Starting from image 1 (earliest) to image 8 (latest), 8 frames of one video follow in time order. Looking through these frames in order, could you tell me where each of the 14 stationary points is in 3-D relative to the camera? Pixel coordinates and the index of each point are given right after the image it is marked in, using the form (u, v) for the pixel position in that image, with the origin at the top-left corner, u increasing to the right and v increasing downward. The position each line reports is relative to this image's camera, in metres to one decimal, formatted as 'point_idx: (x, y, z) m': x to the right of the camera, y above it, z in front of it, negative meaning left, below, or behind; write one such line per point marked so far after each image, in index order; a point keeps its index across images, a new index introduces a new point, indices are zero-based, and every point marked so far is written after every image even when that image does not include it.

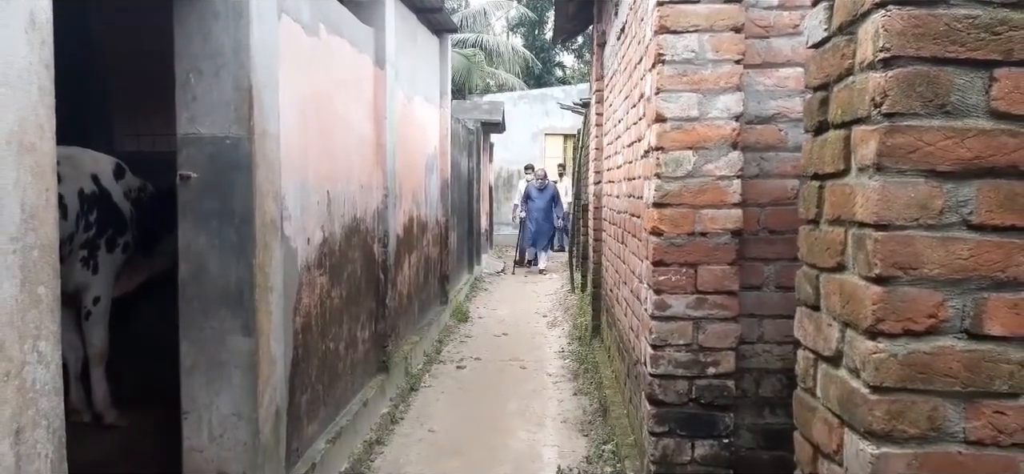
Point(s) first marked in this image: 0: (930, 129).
0: (+0.7, +0.2, +1.4) m
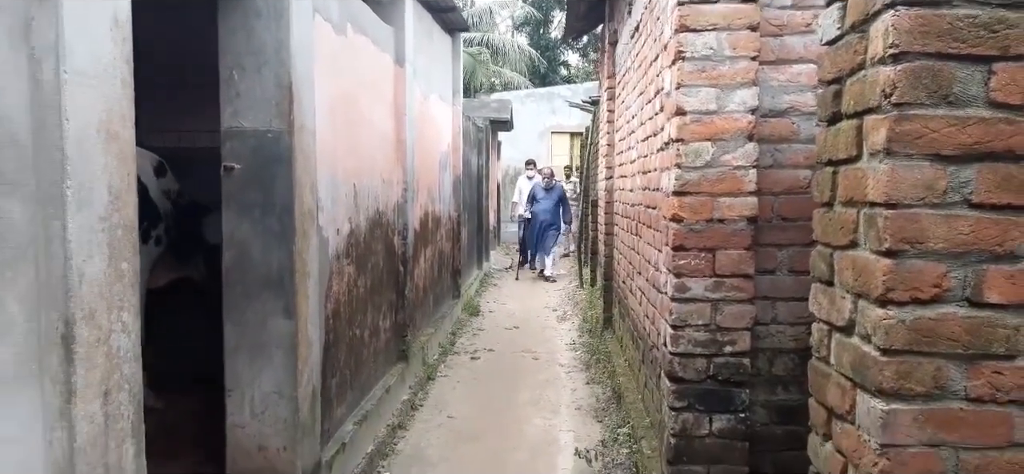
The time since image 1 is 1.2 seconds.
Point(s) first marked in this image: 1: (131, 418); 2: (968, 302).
0: (+0.8, +0.2, +1.5) m
1: (-0.8, -0.4, +1.8) m
2: (+0.8, -0.1, +1.5) m
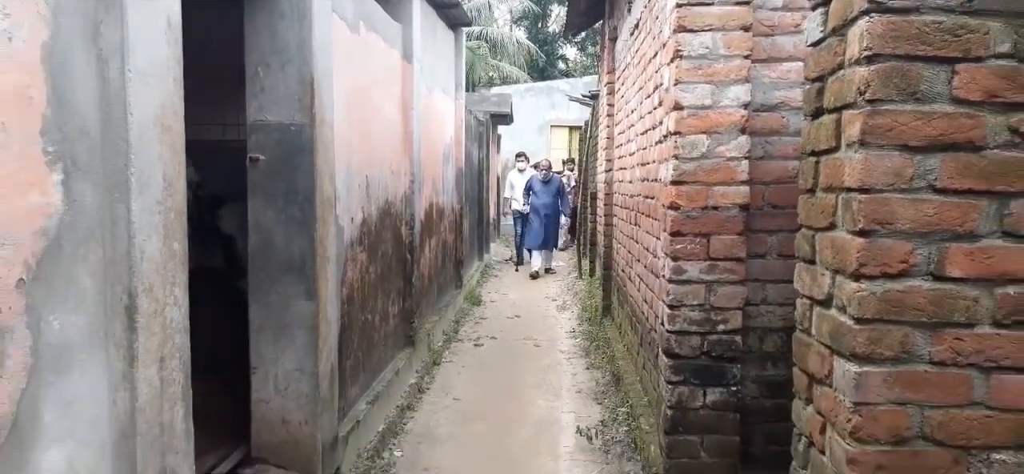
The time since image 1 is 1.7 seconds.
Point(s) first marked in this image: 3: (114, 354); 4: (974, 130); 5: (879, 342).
0: (+0.8, +0.3, +1.7) m
1: (-0.8, -0.3, +2.0) m
2: (+0.9, -0.1, +1.7) m
3: (-0.9, -0.2, +1.8) m
4: (+0.9, +0.2, +1.7) m
5: (+0.8, -0.2, +1.7) m
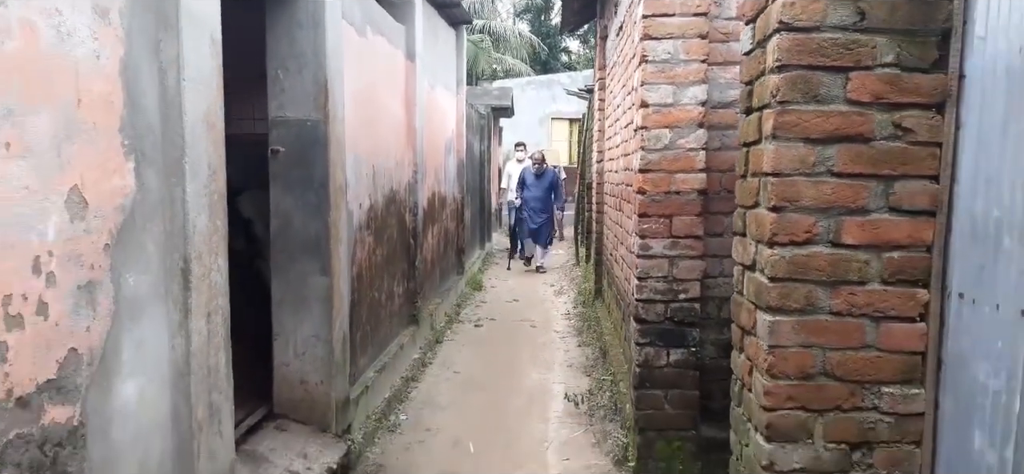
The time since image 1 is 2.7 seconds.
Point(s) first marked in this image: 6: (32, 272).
0: (+0.7, +0.3, +2.1) m
1: (-0.9, -0.3, +2.5) m
2: (+0.8, 0.0, +2.1) m
3: (-0.9, -0.2, +2.2) m
4: (+0.9, +0.3, +2.1) m
5: (+0.7, -0.2, +2.1) m
6: (-1.0, -0.1, +1.7) m
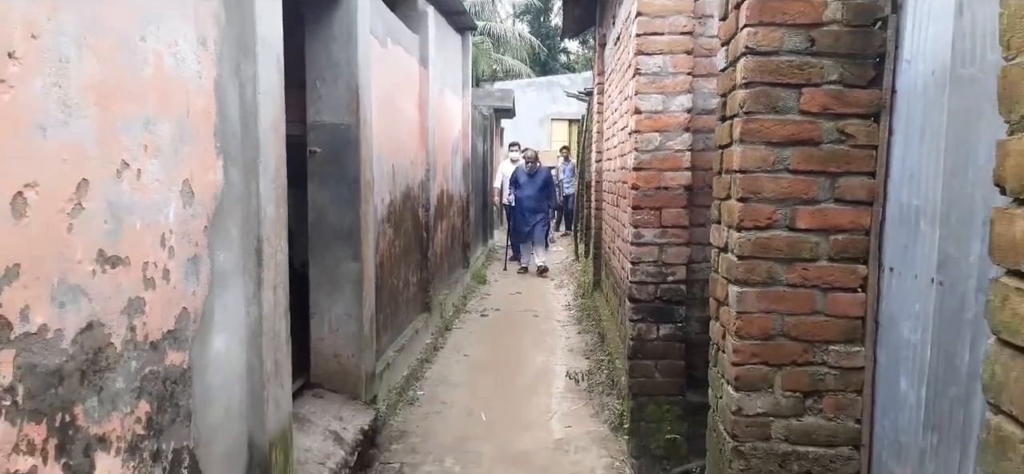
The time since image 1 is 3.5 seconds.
0: (+0.8, +0.4, +2.6) m
1: (-0.8, -0.2, +2.9) m
2: (+0.9, 0.0, +2.6) m
3: (-0.9, -0.1, +2.7) m
4: (+0.9, +0.3, +2.6) m
5: (+0.8, -0.1, +2.6) m
6: (-0.9, 0.0, +2.1) m
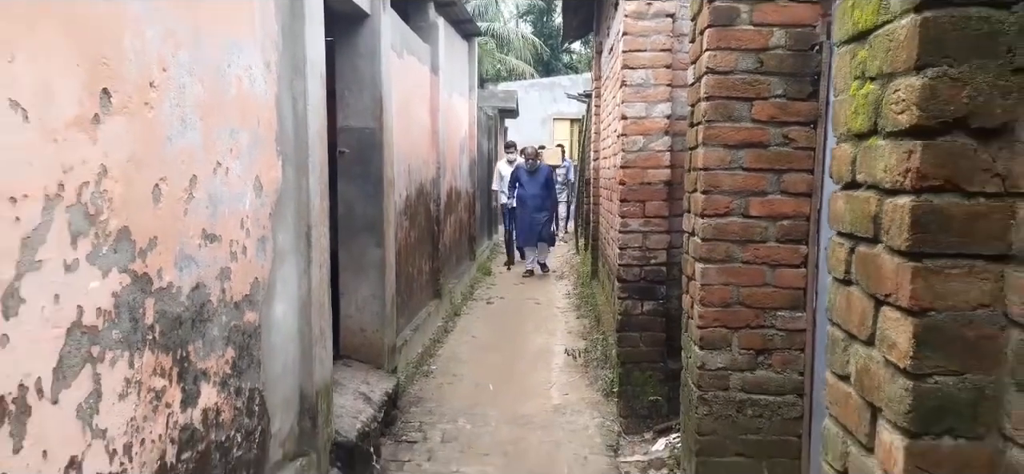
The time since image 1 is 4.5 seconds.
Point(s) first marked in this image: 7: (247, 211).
0: (+0.8, +0.4, +3.2) m
1: (-0.8, -0.2, +3.5) m
2: (+0.9, +0.1, +3.2) m
3: (-0.8, -0.1, +3.3) m
4: (+1.0, +0.4, +3.2) m
5: (+0.8, -0.1, +3.2) m
6: (-0.9, 0.0, +2.7) m
7: (-0.9, +0.1, +2.8) m
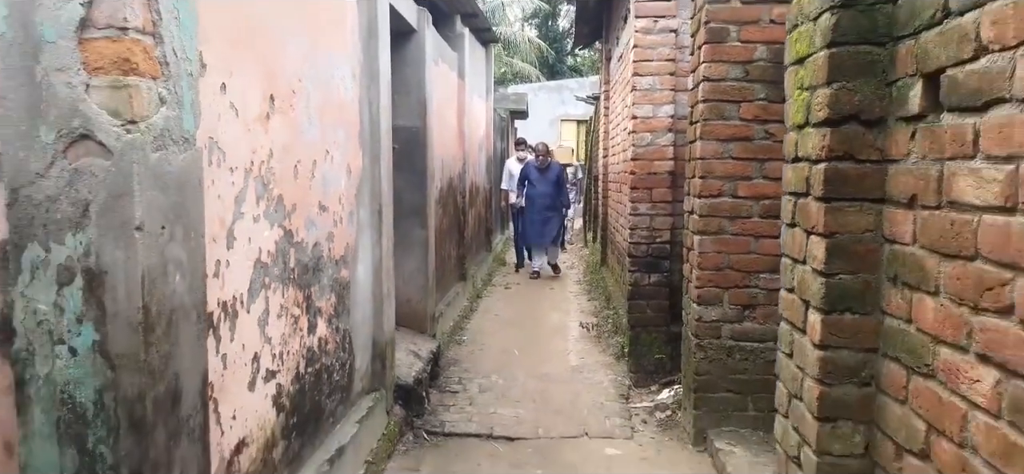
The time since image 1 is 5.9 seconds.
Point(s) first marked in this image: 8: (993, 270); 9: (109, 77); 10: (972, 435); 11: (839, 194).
0: (+1.0, +0.5, +3.9) m
1: (-0.6, -0.1, +4.3) m
2: (+1.0, +0.2, +4.0) m
3: (-0.7, 0.0, +4.0) m
4: (+1.1, +0.5, +3.9) m
5: (+0.9, +0.1, +4.0) m
6: (-0.7, +0.1, +3.5) m
7: (-0.7, +0.2, +3.6) m
8: (+0.9, -0.1, +1.5) m
9: (-0.8, +0.3, +1.7) m
10: (+0.9, -0.4, +1.6) m
11: (+0.8, +0.1, +2.0) m
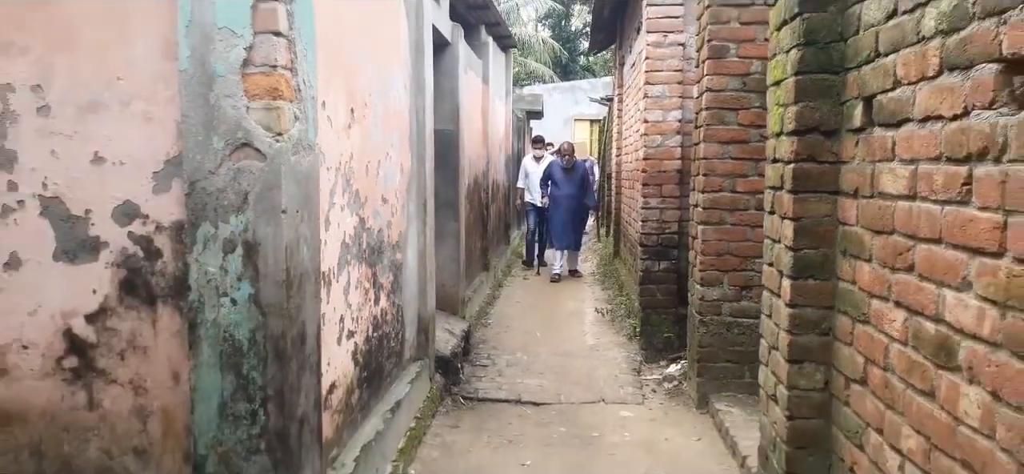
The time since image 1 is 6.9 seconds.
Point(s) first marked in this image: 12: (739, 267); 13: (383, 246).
0: (+1.1, +0.6, +4.6) m
1: (-0.5, 0.0, +4.9) m
2: (+1.2, +0.3, +4.6) m
3: (-0.5, +0.1, +4.7) m
4: (+1.3, +0.6, +4.5) m
5: (+1.1, +0.1, +4.6) m
6: (-0.6, +0.2, +4.1) m
7: (-0.6, +0.3, +4.2) m
8: (+1.0, 0.0, +2.1) m
9: (-0.7, +0.4, +2.4) m
10: (+1.0, -0.3, +2.2) m
11: (+0.9, +0.2, +2.7) m
12: (+1.3, -0.2, +4.6) m
13: (-0.6, 0.0, +3.9) m
